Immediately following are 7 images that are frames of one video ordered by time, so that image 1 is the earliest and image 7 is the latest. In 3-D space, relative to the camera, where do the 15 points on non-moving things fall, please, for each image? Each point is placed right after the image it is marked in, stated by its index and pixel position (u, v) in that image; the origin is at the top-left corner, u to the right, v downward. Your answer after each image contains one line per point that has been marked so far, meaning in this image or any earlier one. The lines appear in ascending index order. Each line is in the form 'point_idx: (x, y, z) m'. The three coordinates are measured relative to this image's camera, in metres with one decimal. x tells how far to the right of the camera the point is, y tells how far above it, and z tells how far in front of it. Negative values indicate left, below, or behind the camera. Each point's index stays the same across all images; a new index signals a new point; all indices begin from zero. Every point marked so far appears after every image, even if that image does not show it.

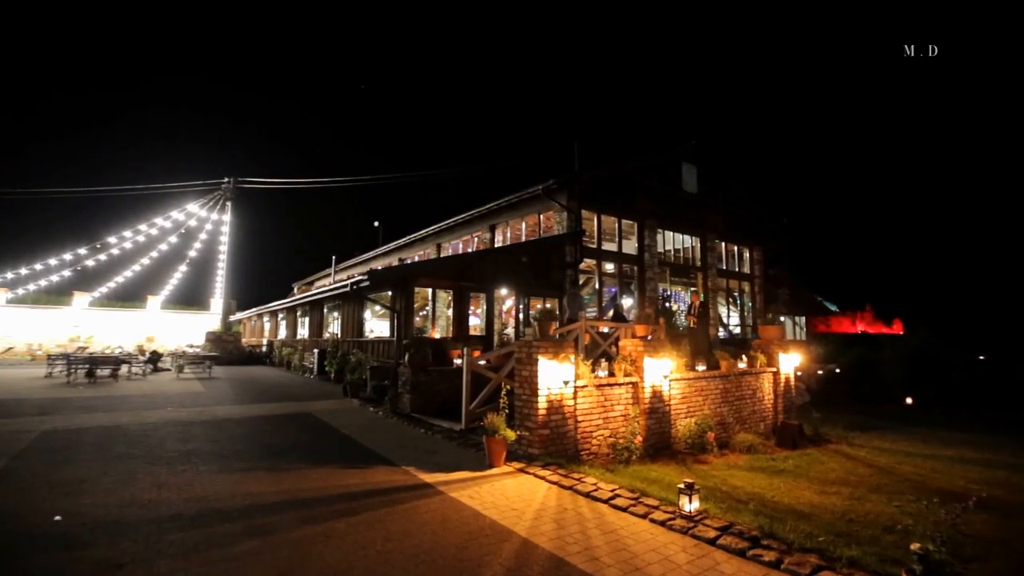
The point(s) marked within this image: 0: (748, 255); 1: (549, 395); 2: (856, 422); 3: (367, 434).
0: (+9.3, +1.3, +19.8) m
1: (+0.4, -1.2, +5.7) m
2: (+7.9, -3.0, +11.4) m
3: (-2.0, -2.1, +7.0) m
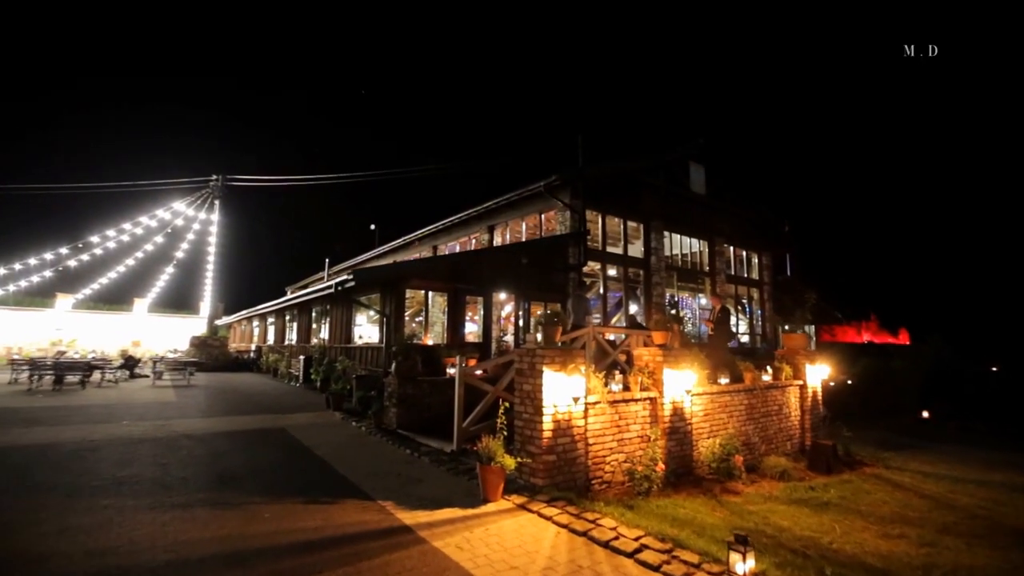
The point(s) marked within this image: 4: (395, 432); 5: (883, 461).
0: (+9.3, +1.0, +18.9) m
1: (+0.4, -1.2, +4.8) m
2: (+7.8, -3.2, +10.5) m
3: (-2.0, -2.0, +6.1) m
4: (-1.7, -2.1, +7.4) m
5: (+6.1, -2.8, +8.2) m
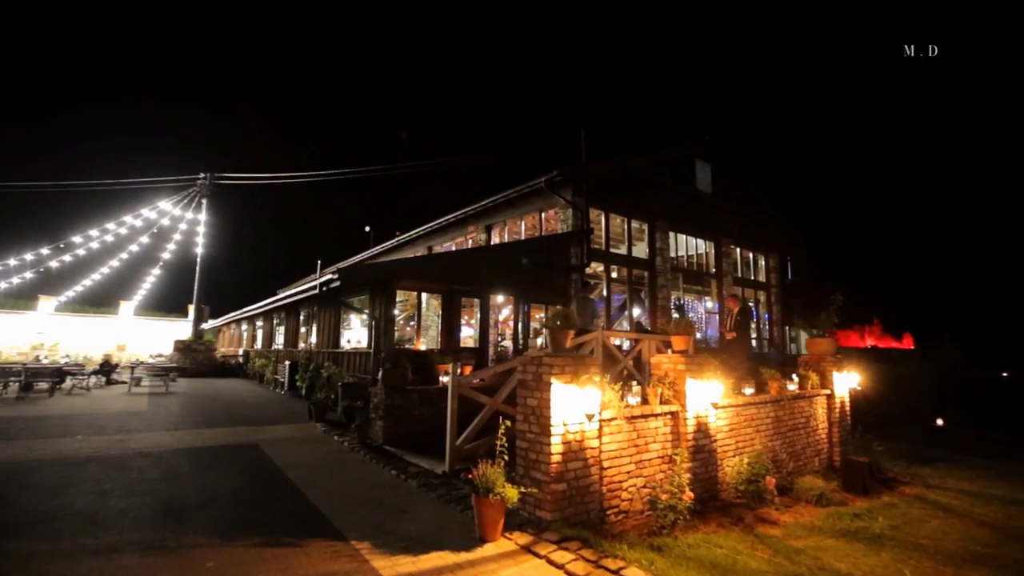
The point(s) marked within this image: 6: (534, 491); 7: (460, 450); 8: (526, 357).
0: (+9.2, +0.9, +18.3) m
1: (+0.4, -1.2, +4.0) m
2: (+7.8, -3.2, +9.7) m
3: (-2.0, -2.0, +5.3) m
4: (-1.7, -2.1, +6.6) m
5: (+6.1, -2.8, +7.4) m
6: (+0.2, -1.6, +4.0) m
7: (-0.6, -1.7, +5.4) m
8: (+0.1, -0.6, +4.3) m
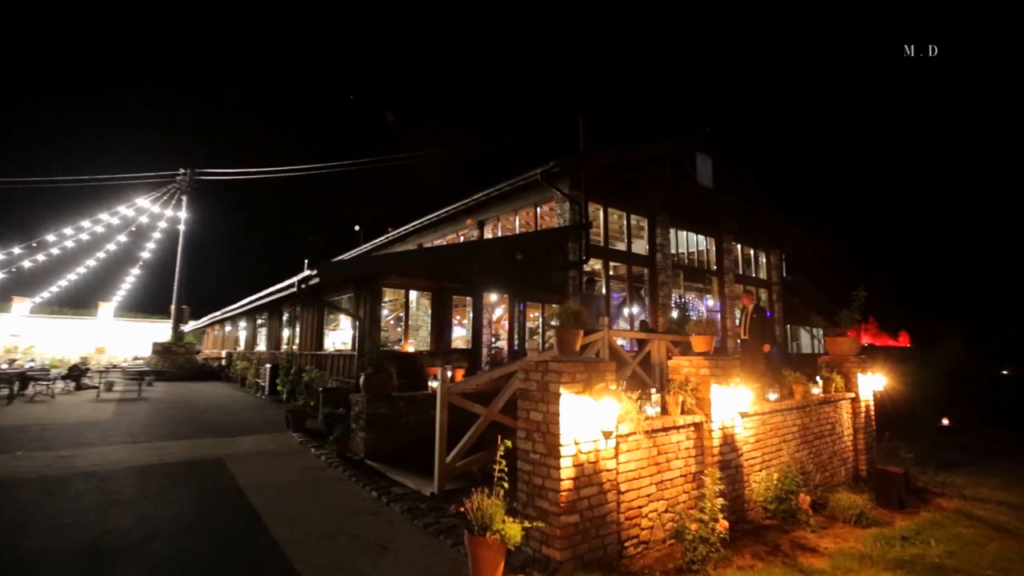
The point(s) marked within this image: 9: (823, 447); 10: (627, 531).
0: (+9.0, +1.0, +17.7) m
1: (+0.4, -1.1, +3.4) m
2: (+7.7, -3.1, +9.2) m
3: (-2.1, -2.0, +4.6) m
4: (-1.8, -2.1, +5.9) m
5: (+6.0, -2.7, +6.8) m
6: (+0.2, -1.6, +3.3) m
7: (-0.6, -1.7, +4.7) m
8: (+0.1, -0.5, +3.6) m
9: (+3.9, -2.0, +6.2) m
10: (+0.8, -1.8, +3.6) m
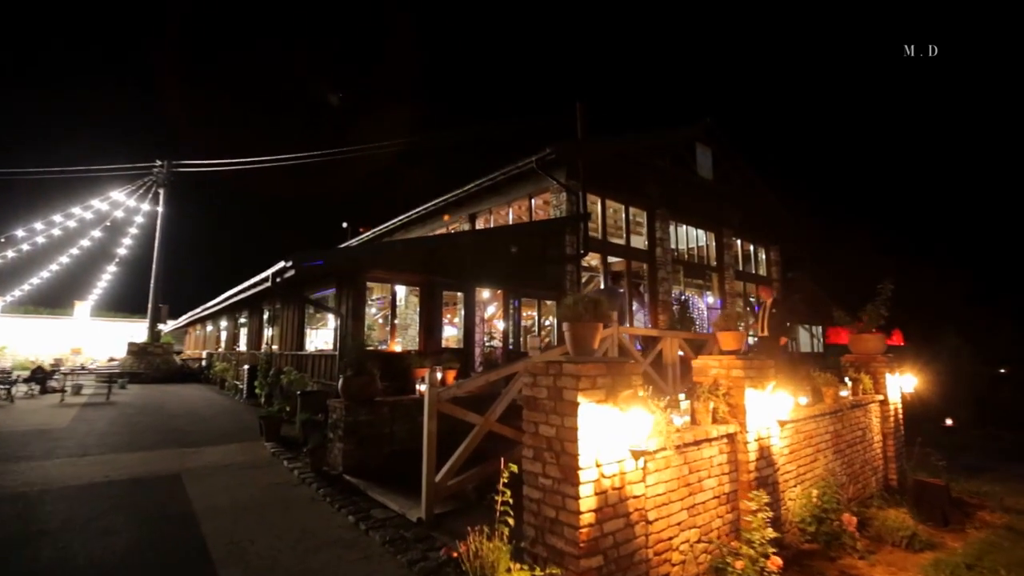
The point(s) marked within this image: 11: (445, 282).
0: (+8.7, +1.1, +17.2) m
1: (+0.5, -1.0, +2.7) m
2: (+7.6, -3.0, +8.6) m
3: (-2.0, -1.9, +3.8) m
4: (-1.8, -2.0, +5.2) m
5: (+6.0, -2.6, +6.2) m
6: (+0.2, -1.5, +2.6) m
7: (-0.6, -1.6, +4.0) m
8: (+0.1, -0.4, +2.9) m
9: (+3.9, -1.9, +5.6) m
10: (+0.9, -1.7, +2.9) m
11: (-1.4, +0.1, +10.2) m
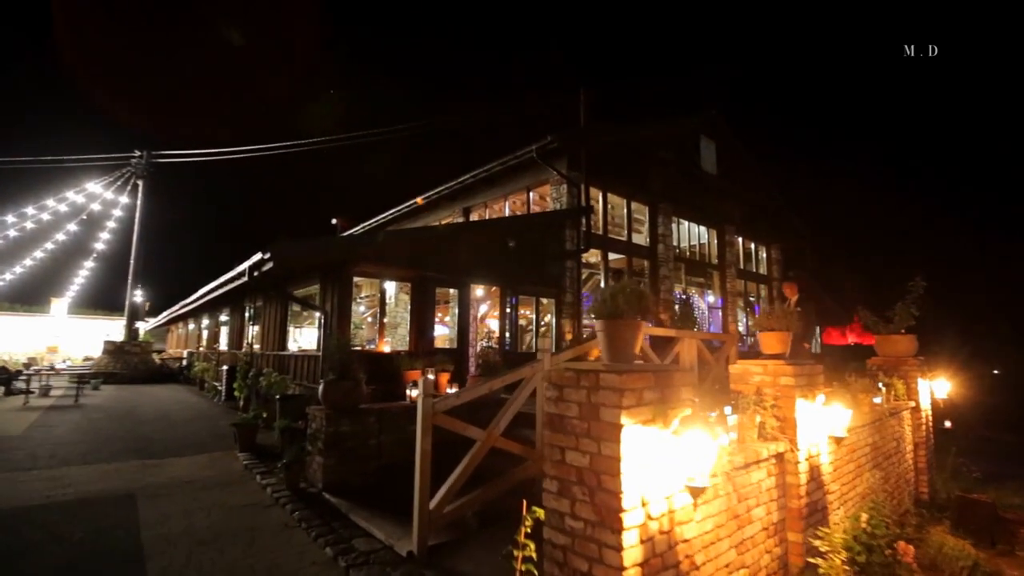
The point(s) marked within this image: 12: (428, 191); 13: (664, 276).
0: (+8.6, +1.1, +16.7) m
1: (+0.6, -1.0, +2.1) m
2: (+7.6, -3.0, +8.1) m
3: (-2.0, -1.8, +3.2) m
4: (-1.7, -1.9, +4.5) m
5: (+6.0, -2.6, +5.7) m
6: (+0.3, -1.4, +2.0) m
7: (-0.5, -1.5, +3.3) m
8: (+0.2, -0.4, +2.3) m
9: (+3.9, -1.9, +5.1) m
10: (+0.9, -1.6, +2.4) m
11: (-1.4, +0.2, +9.6) m
12: (-2.2, +2.5, +13.0) m
13: (+3.8, +0.3, +12.5) m
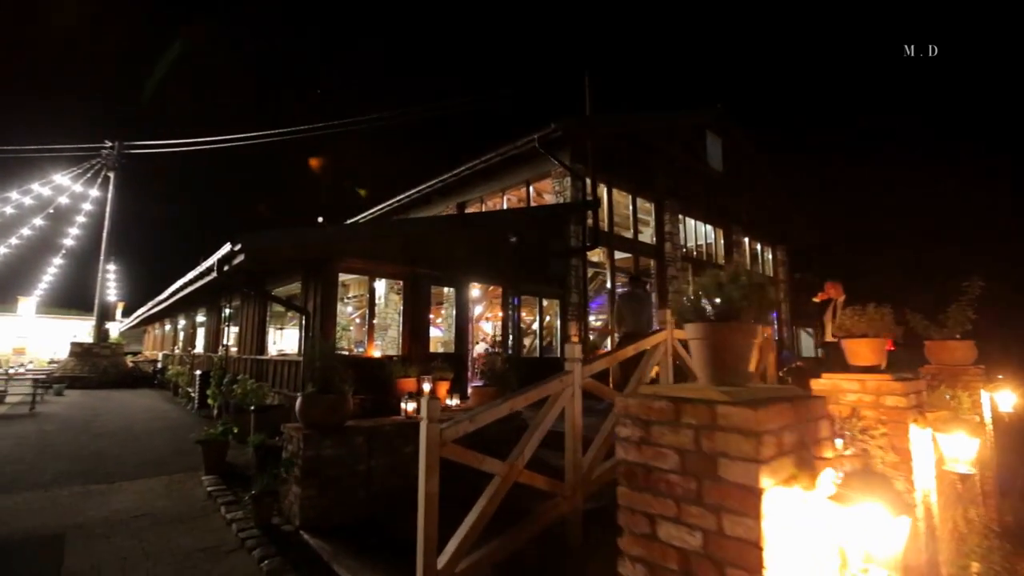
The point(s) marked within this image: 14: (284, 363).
0: (+8.4, +1.1, +16.2) m
1: (+0.8, -0.9, +1.3) m
2: (+7.7, -3.0, +7.5) m
3: (-1.8, -1.8, +2.4) m
4: (-1.6, -1.9, +3.7) m
5: (+6.1, -2.6, +5.1) m
6: (+0.5, -1.4, +1.3) m
7: (-0.3, -1.5, +2.6) m
8: (+0.4, -0.4, +1.5) m
9: (+4.0, -1.8, +4.4) m
10: (+1.1, -1.6, +1.6) m
11: (-1.4, +0.2, +8.8) m
12: (-2.2, +2.6, +12.2) m
13: (+3.8, +0.3, +11.8) m
14: (-3.6, -1.2, +7.9) m
